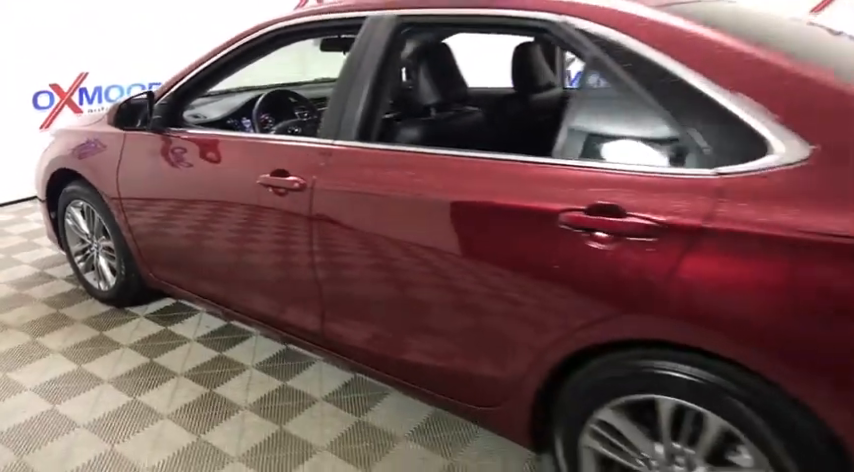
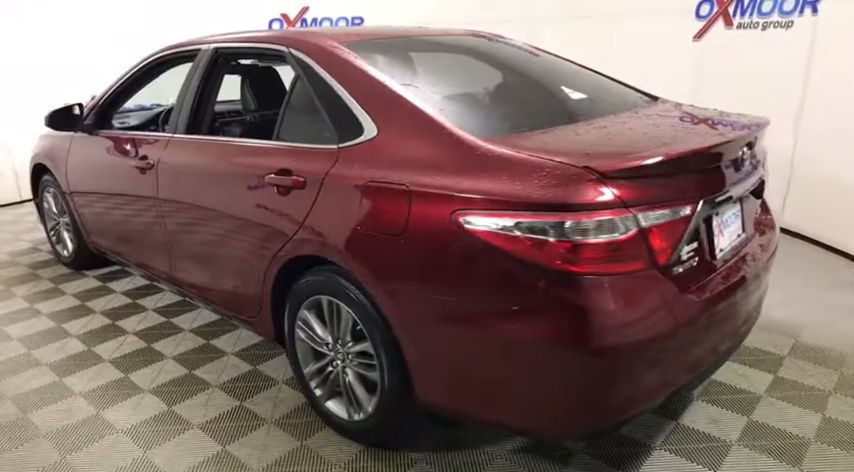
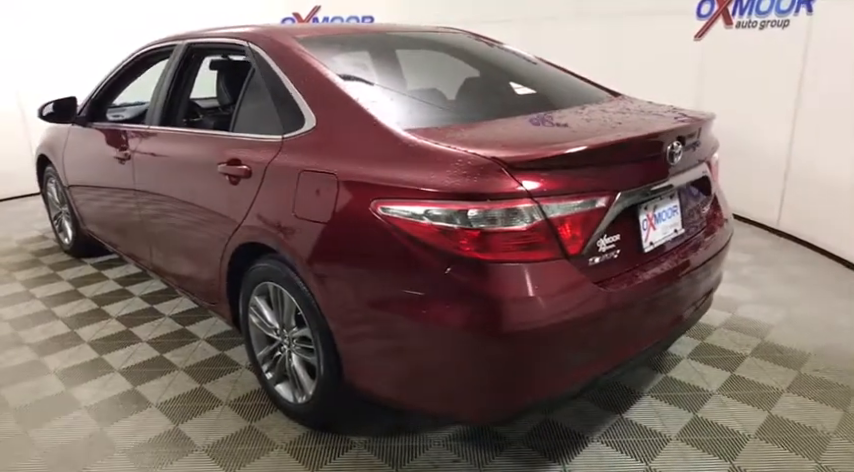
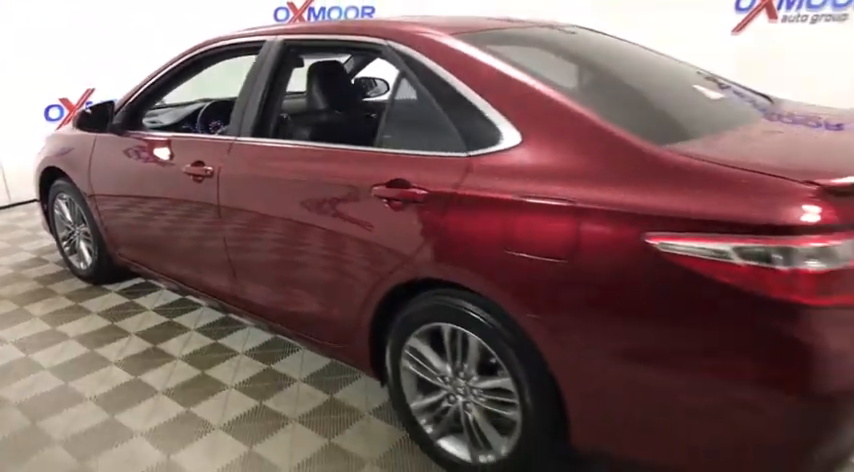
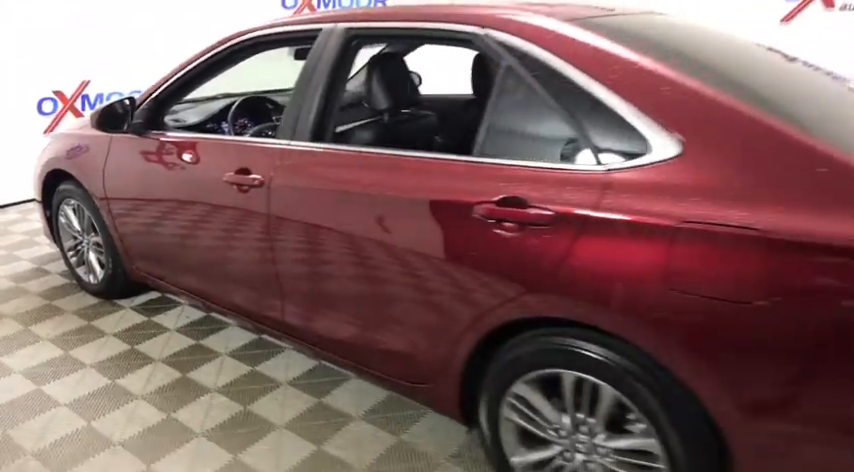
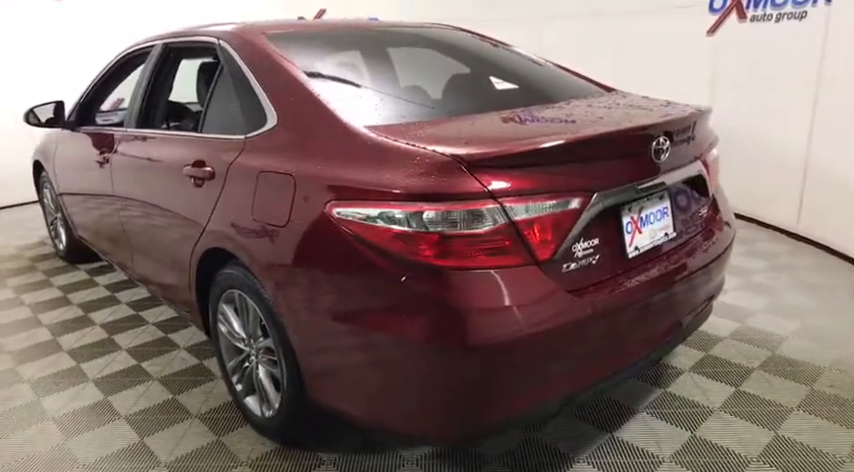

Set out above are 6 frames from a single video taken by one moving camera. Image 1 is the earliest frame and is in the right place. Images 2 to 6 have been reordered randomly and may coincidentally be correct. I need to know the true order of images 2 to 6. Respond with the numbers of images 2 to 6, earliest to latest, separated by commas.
5, 4, 2, 3, 6
